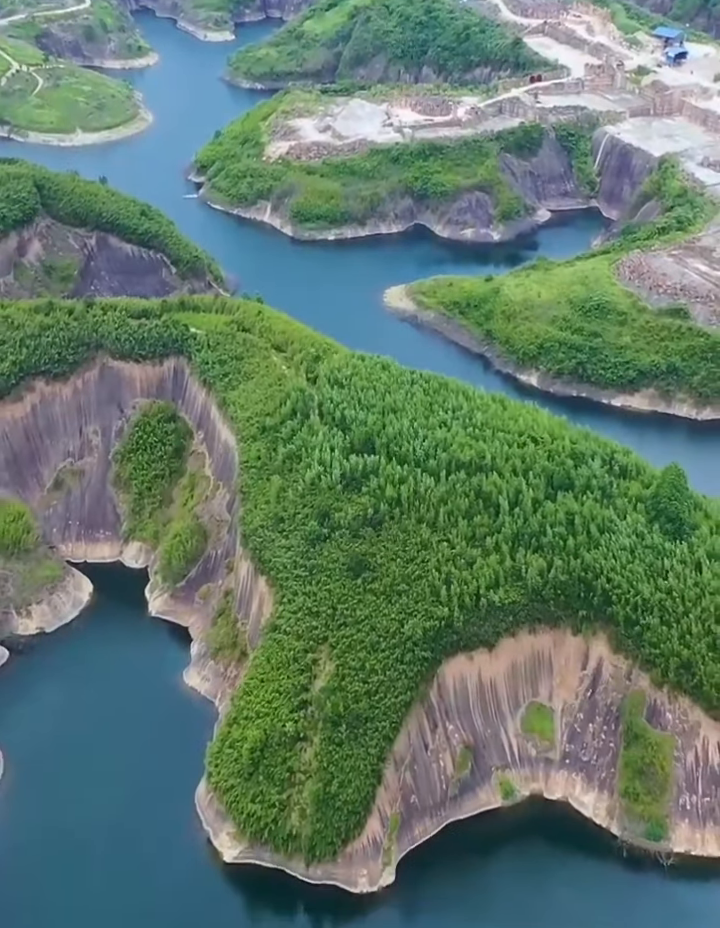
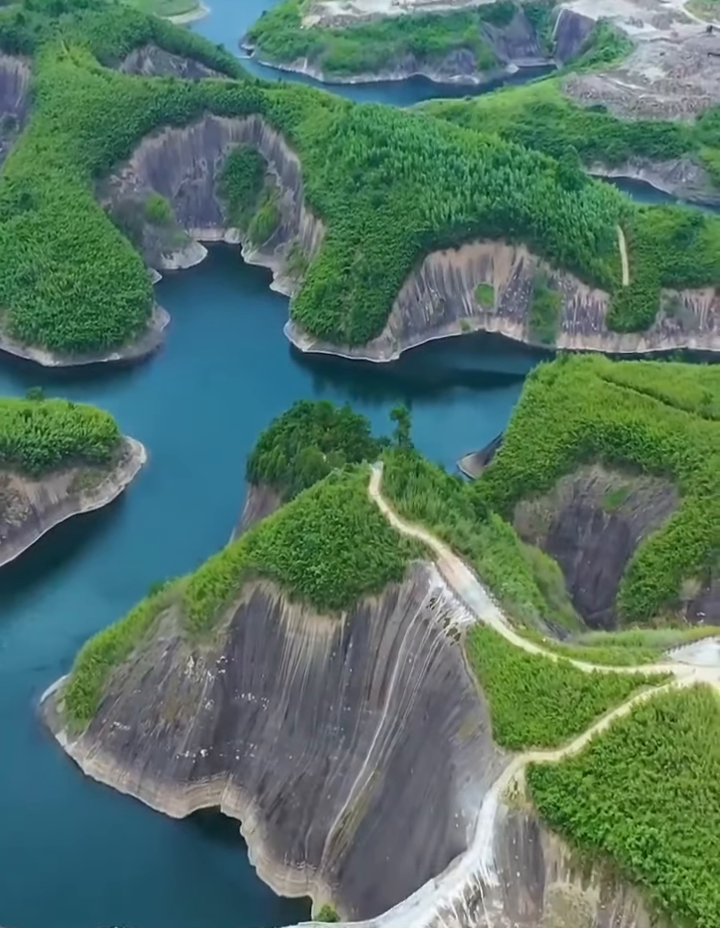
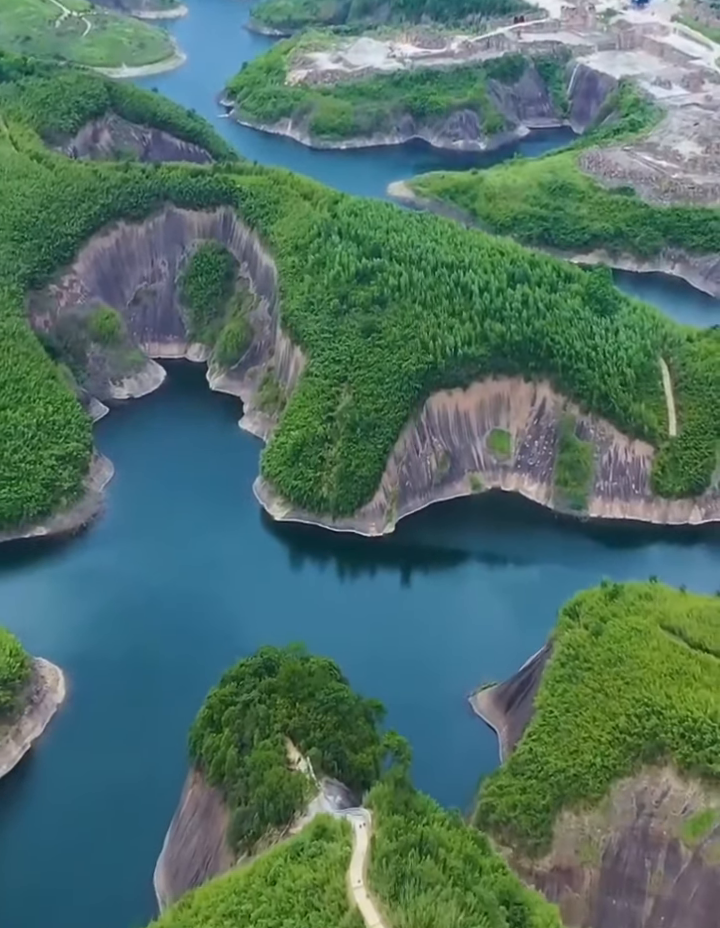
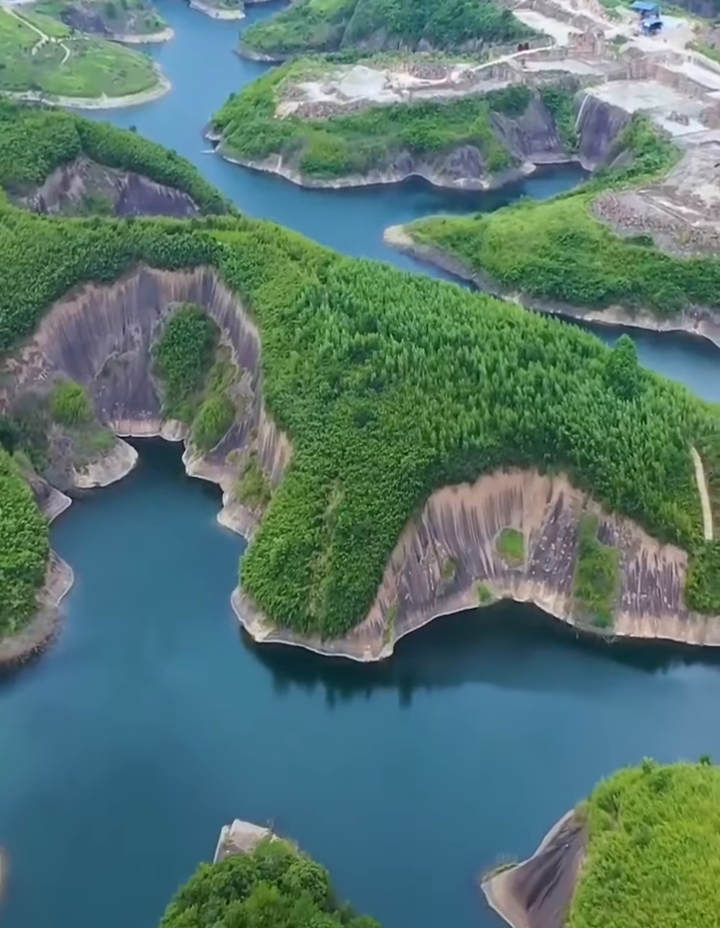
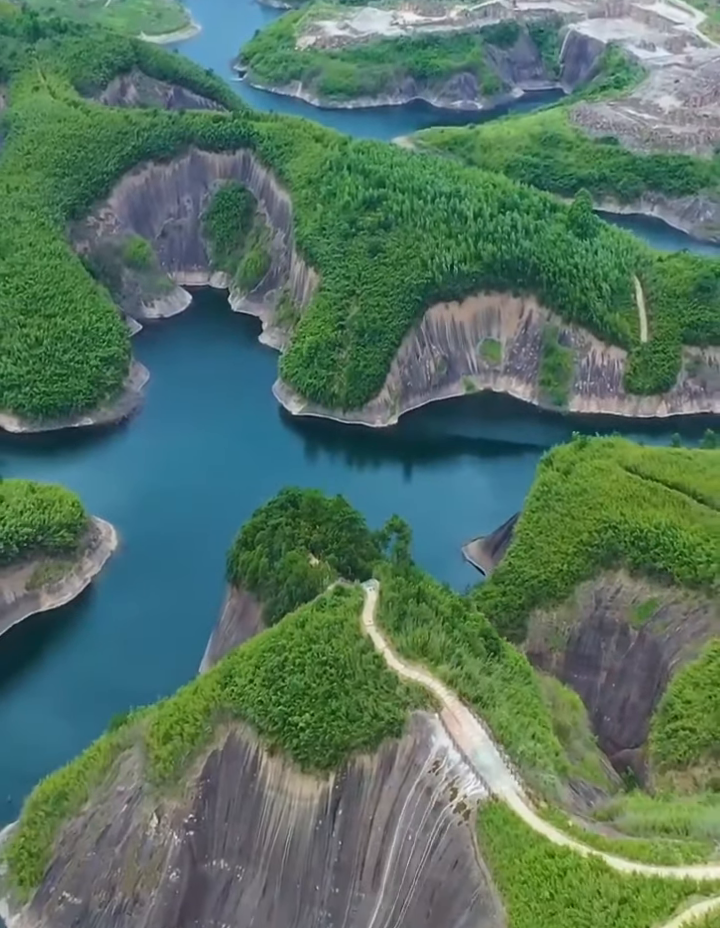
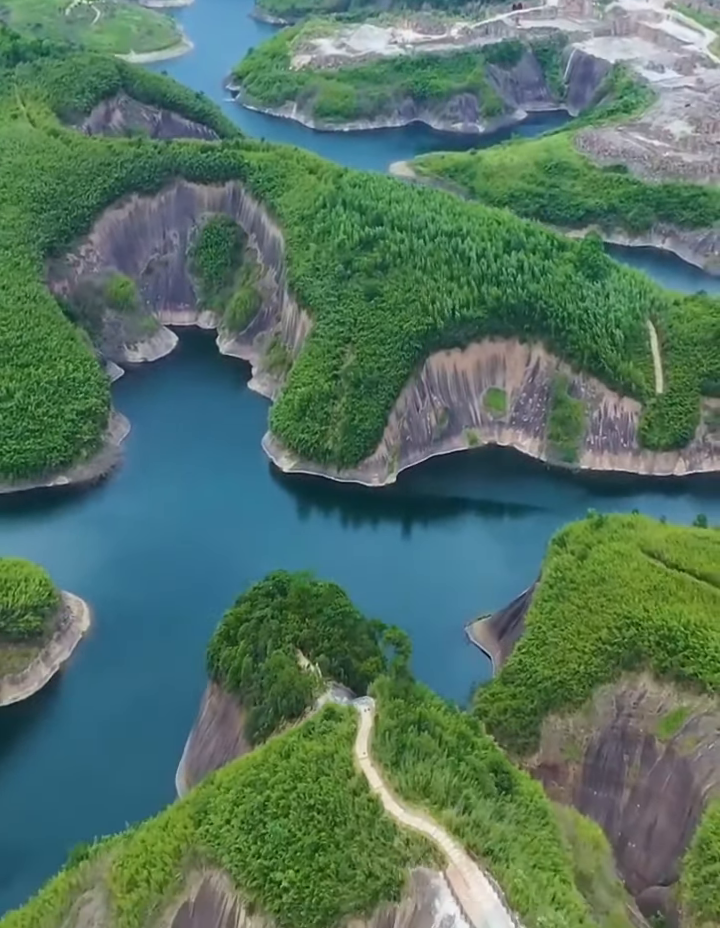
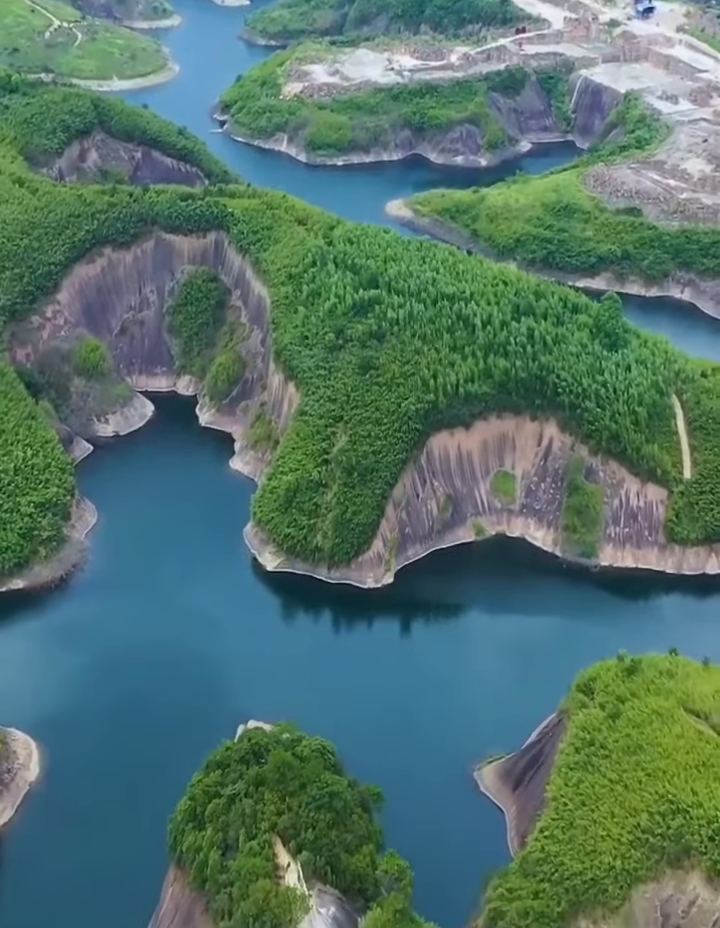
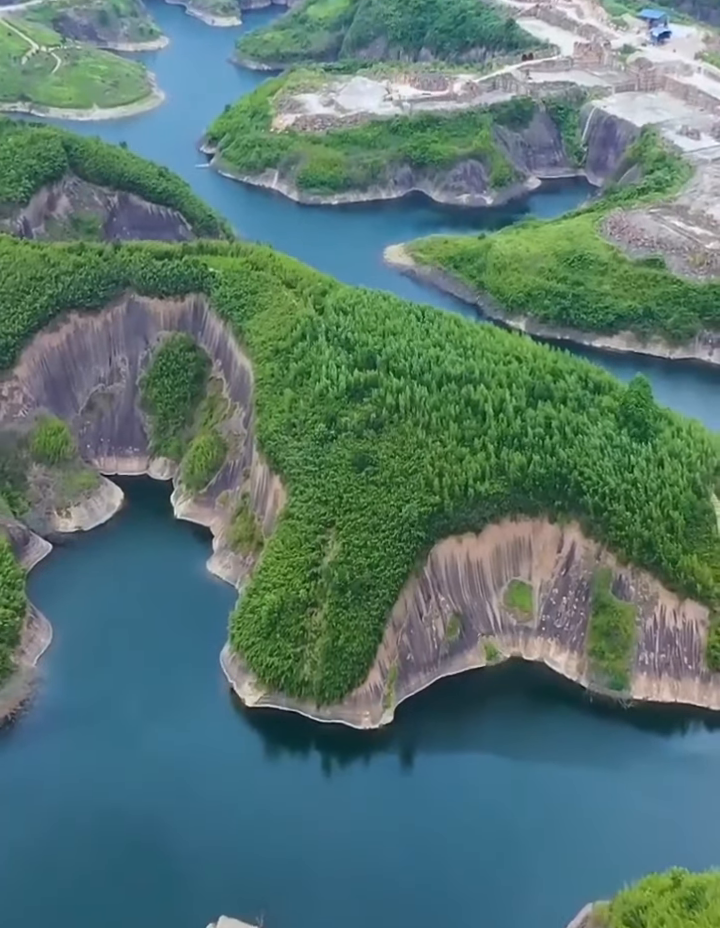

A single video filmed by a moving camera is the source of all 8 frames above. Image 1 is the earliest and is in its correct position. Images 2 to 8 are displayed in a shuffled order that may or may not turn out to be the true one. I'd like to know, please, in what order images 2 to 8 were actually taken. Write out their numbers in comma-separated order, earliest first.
8, 4, 7, 3, 6, 5, 2
